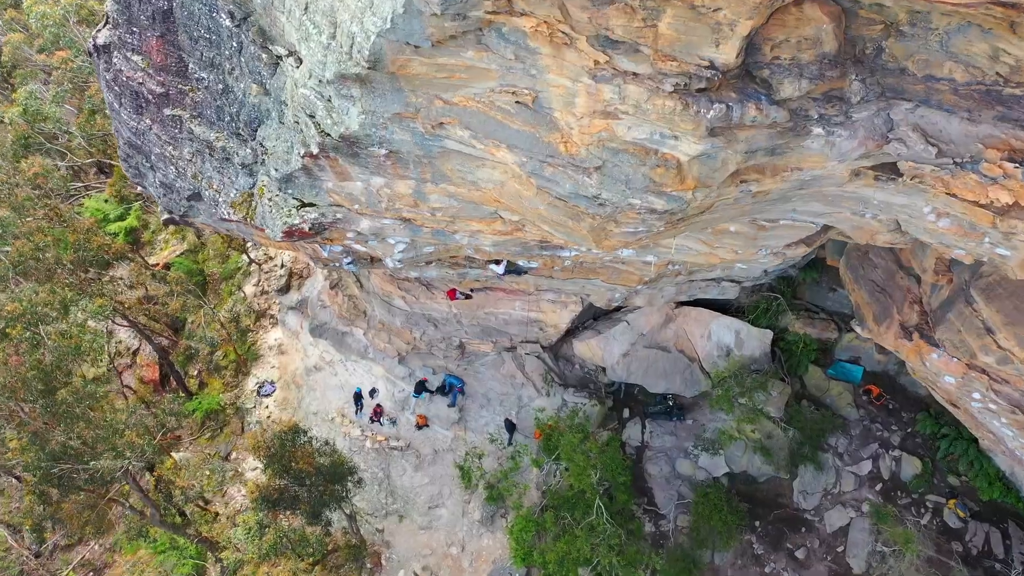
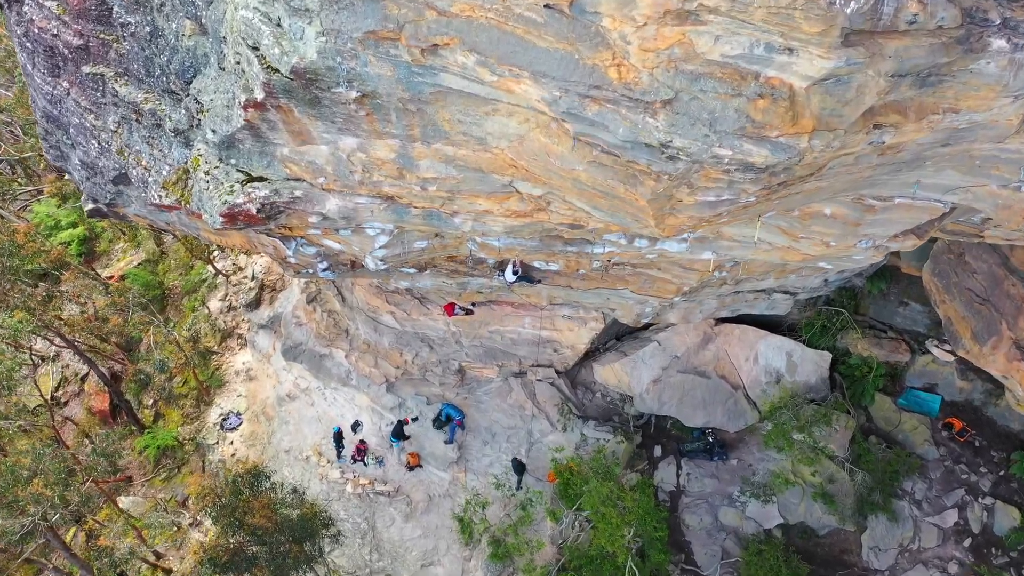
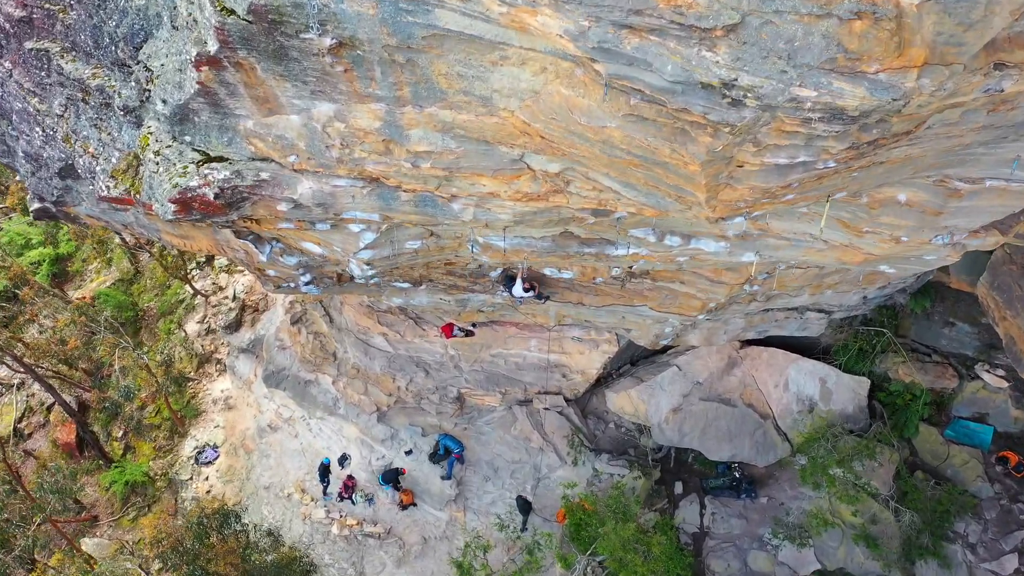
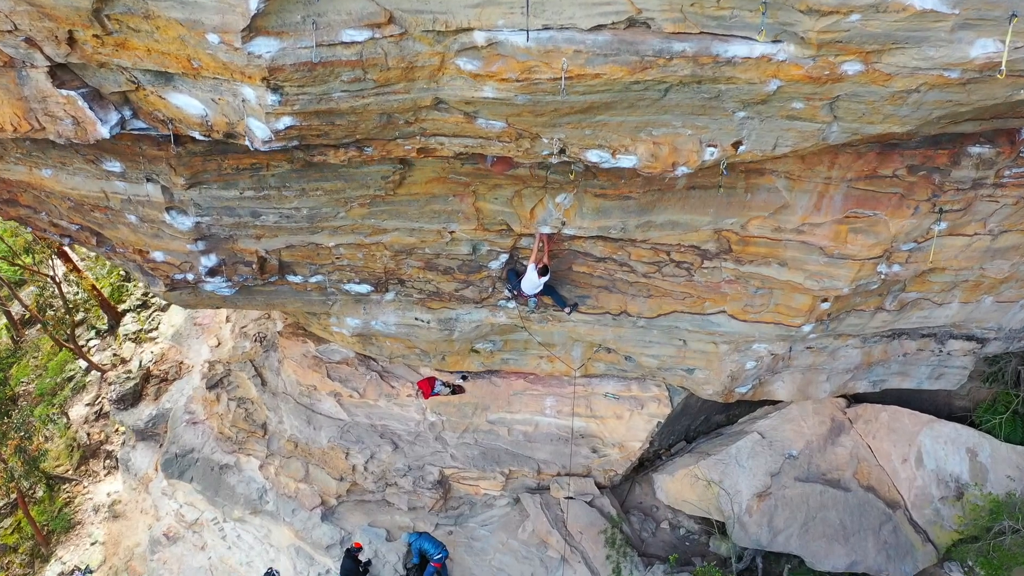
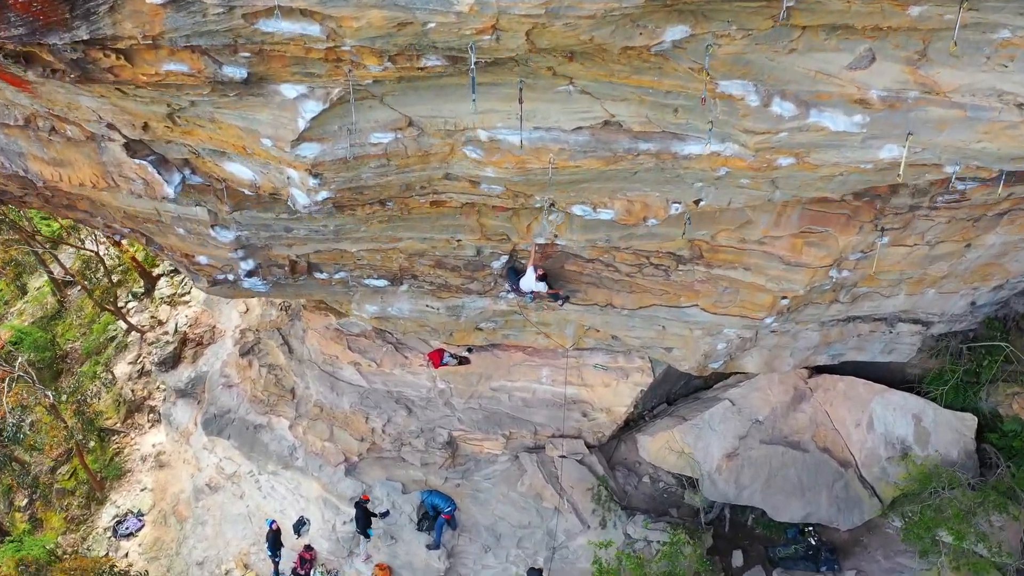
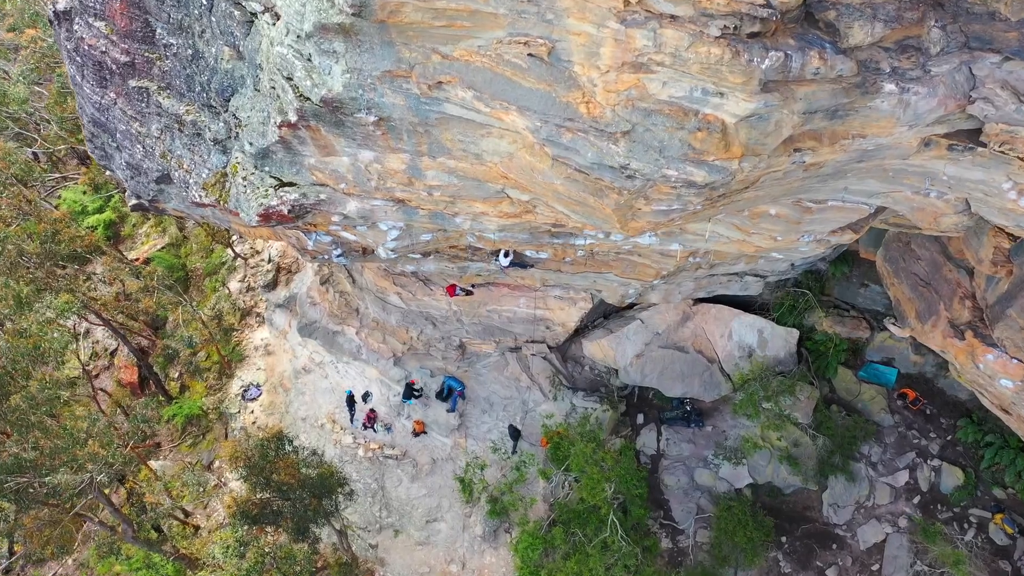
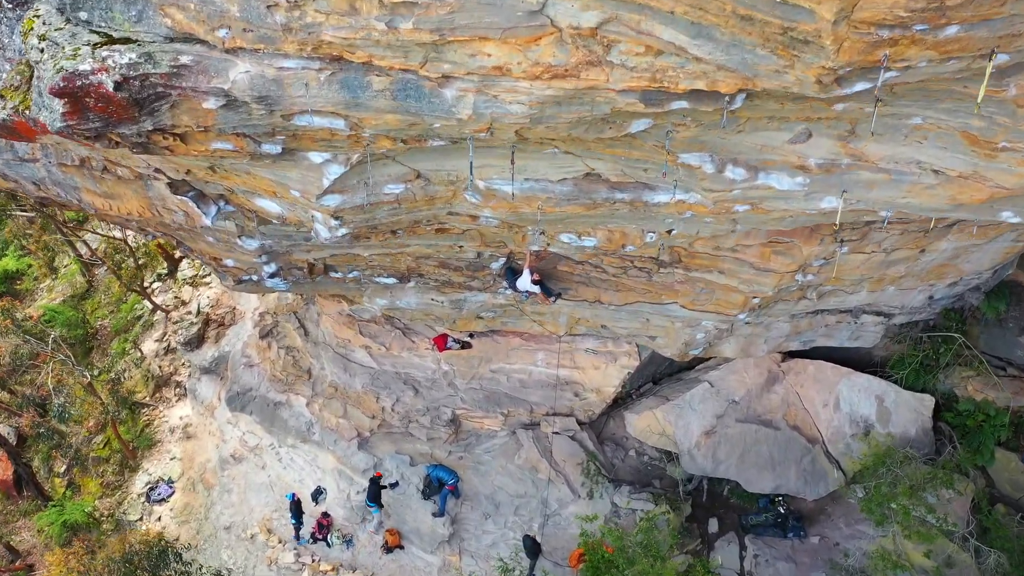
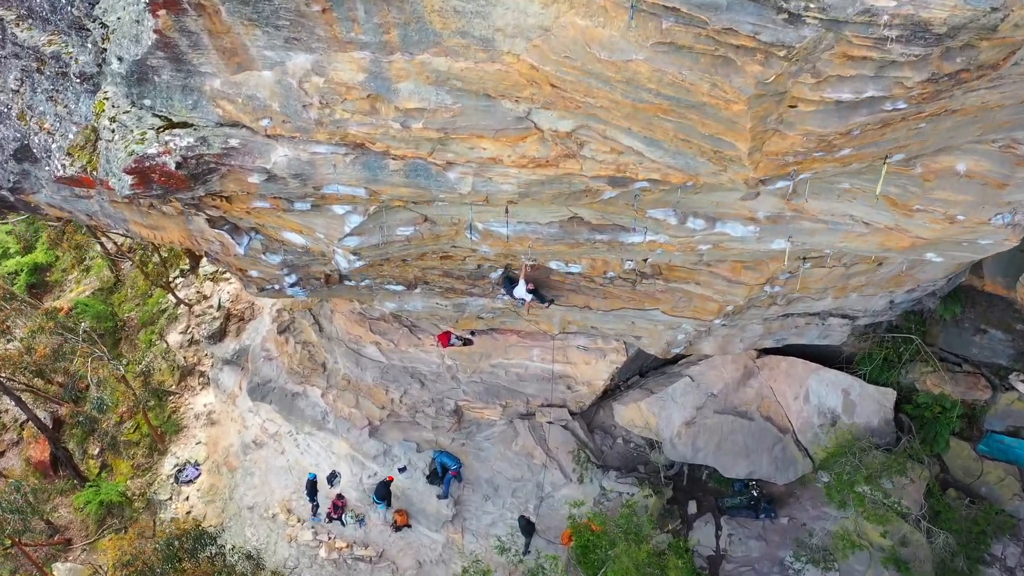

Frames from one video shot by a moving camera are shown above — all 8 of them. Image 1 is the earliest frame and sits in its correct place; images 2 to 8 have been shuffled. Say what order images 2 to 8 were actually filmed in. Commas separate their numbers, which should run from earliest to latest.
6, 2, 3, 8, 7, 5, 4
